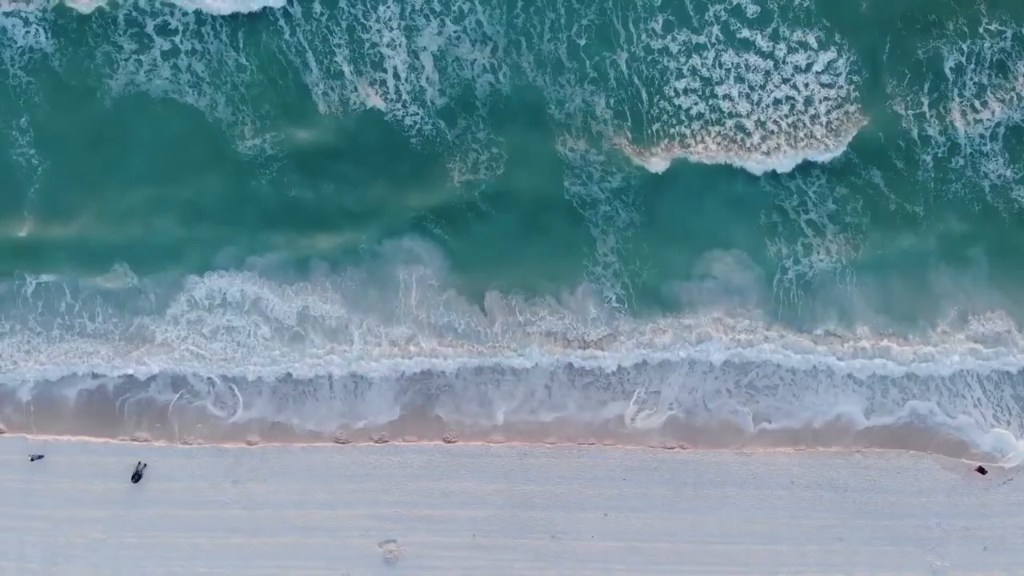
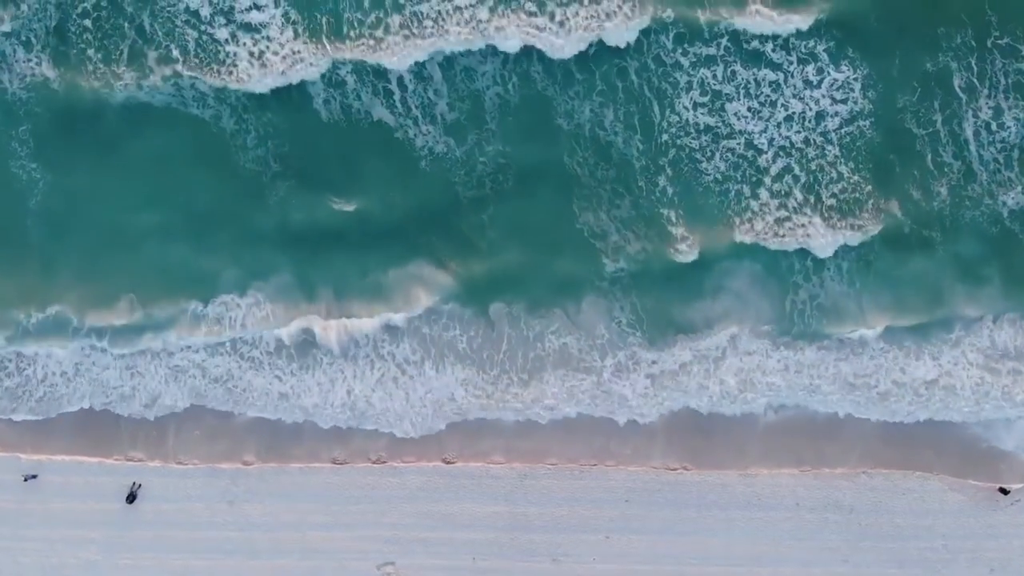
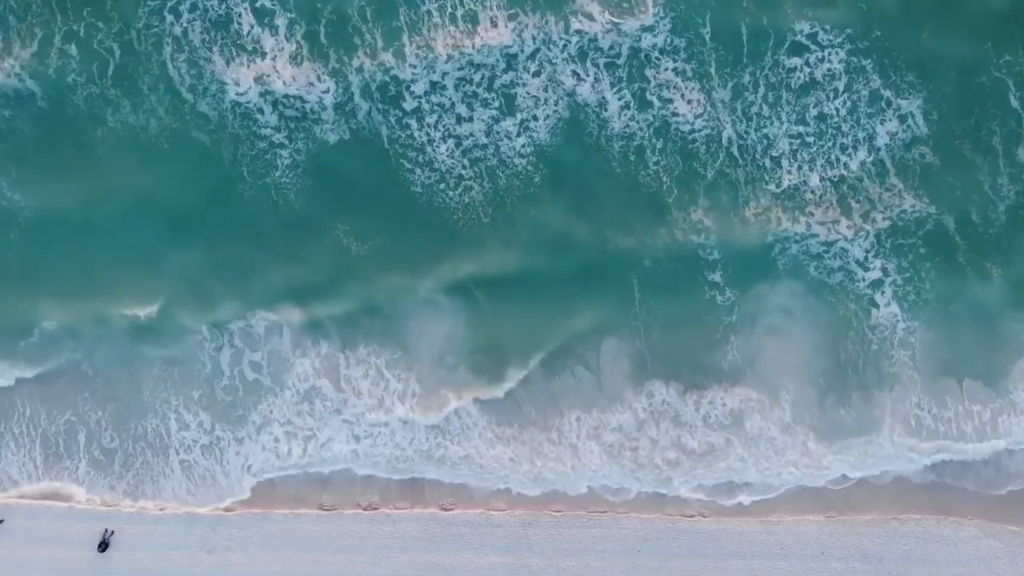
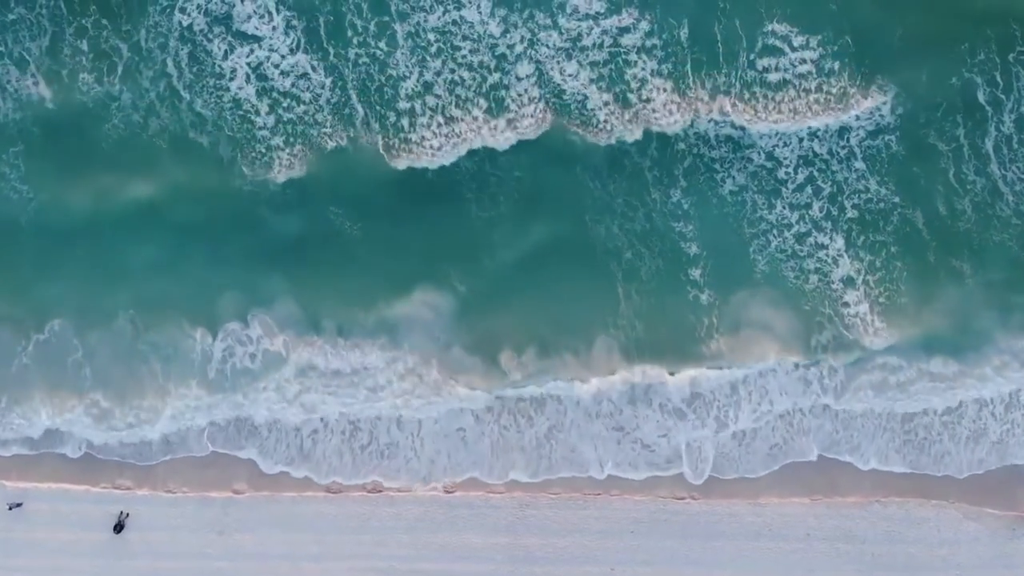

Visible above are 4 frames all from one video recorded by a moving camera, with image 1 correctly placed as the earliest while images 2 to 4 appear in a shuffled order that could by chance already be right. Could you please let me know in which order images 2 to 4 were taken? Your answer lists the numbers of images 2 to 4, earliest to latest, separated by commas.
2, 4, 3
